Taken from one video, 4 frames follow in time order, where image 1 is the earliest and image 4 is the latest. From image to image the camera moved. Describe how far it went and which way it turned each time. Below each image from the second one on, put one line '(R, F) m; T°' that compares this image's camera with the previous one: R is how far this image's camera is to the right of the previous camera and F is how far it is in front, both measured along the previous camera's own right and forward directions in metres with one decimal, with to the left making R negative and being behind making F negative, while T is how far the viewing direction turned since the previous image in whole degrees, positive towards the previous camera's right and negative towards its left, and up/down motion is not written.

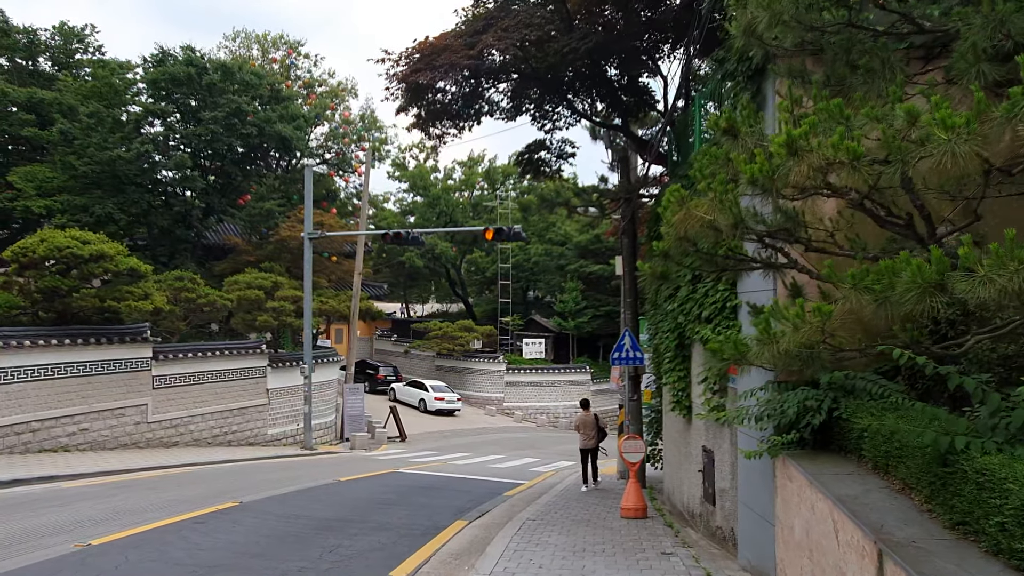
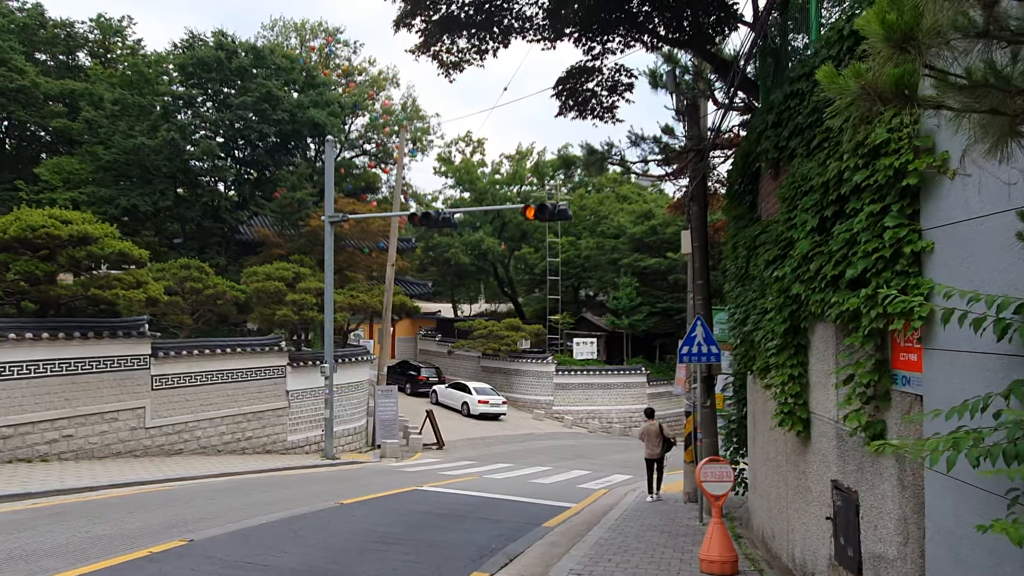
(+0.1, +2.5) m; -4°
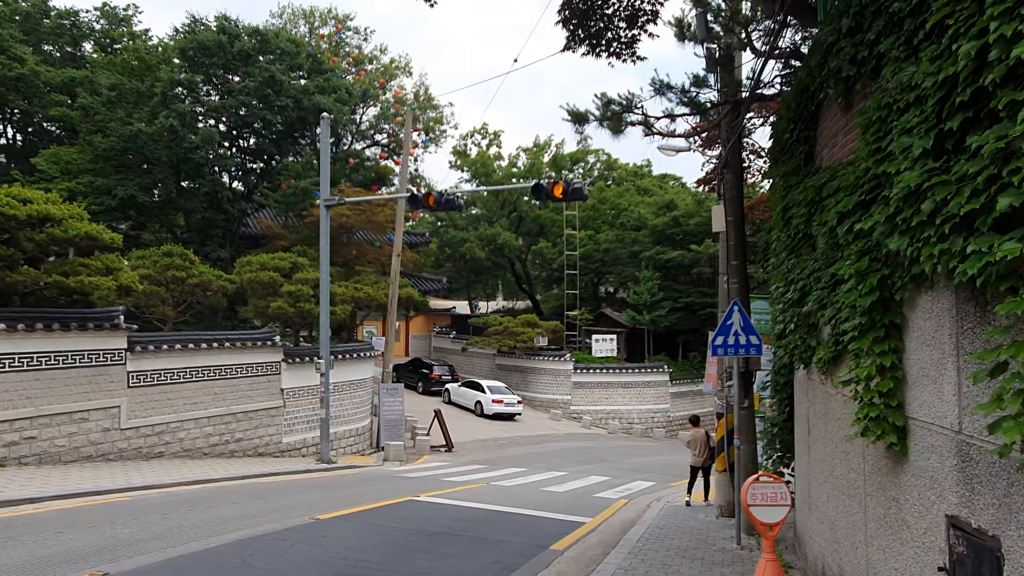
(+0.2, +1.5) m; -2°
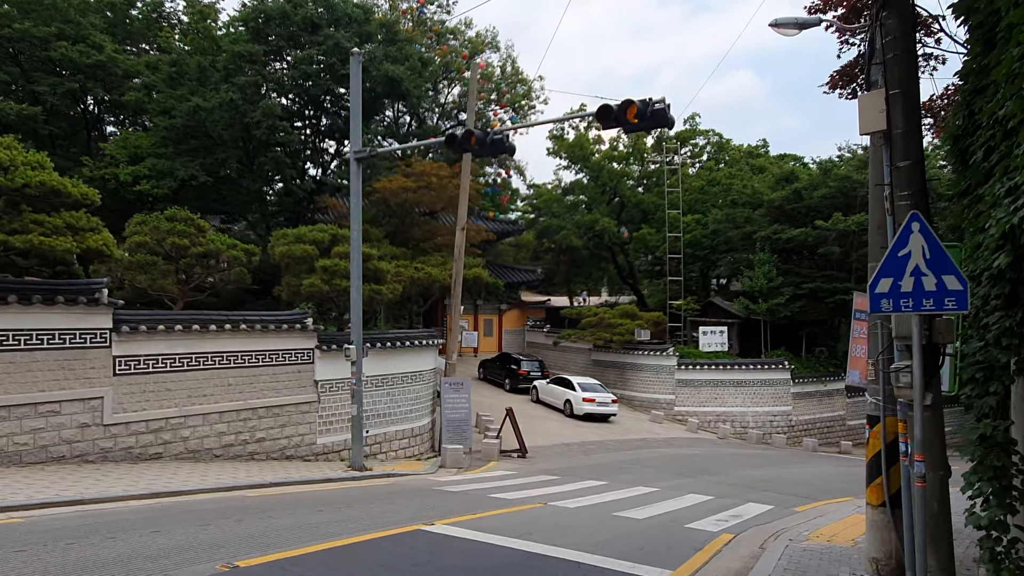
(+0.7, +3.4) m; -9°
